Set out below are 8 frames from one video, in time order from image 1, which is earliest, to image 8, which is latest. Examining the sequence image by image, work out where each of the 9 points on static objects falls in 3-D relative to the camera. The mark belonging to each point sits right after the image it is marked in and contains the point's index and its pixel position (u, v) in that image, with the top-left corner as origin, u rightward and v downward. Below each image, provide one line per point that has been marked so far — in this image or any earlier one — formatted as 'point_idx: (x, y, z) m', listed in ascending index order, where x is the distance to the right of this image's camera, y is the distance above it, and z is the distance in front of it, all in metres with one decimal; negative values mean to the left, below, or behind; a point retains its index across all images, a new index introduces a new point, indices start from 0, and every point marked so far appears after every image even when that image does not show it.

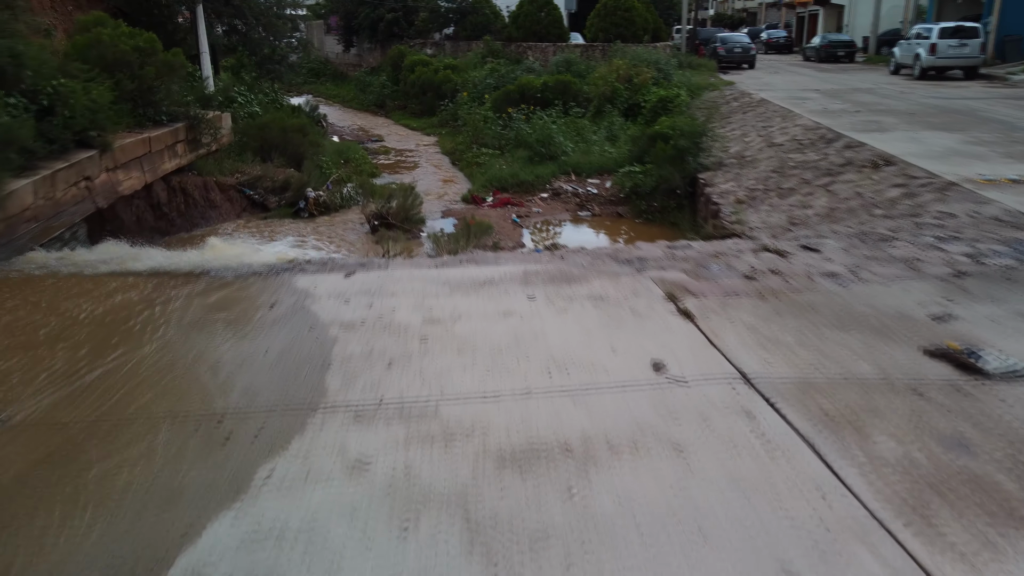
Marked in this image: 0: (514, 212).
0: (0.0, +0.9, +9.4) m
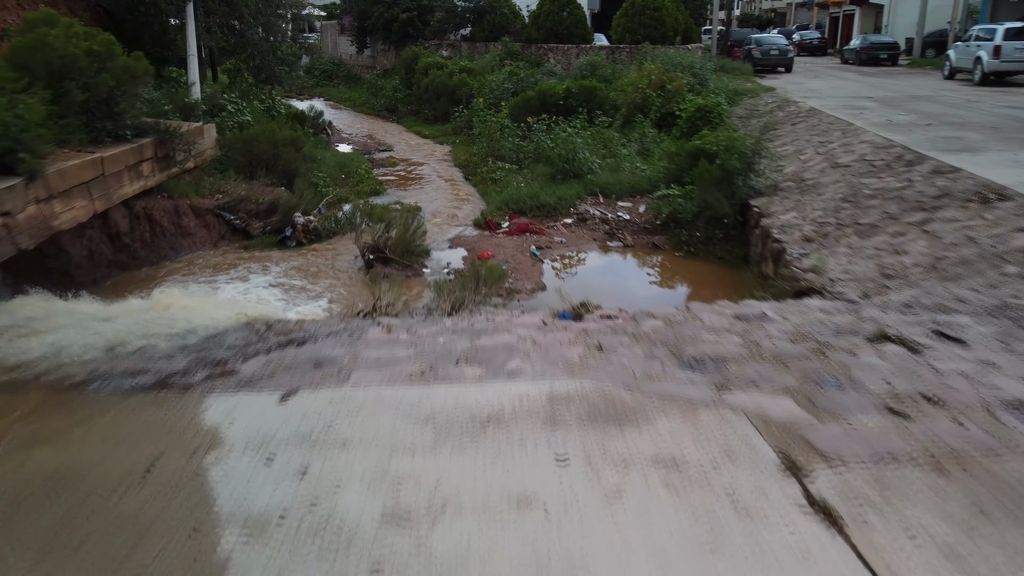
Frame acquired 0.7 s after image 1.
0: (+0.2, +0.4, +8.1) m
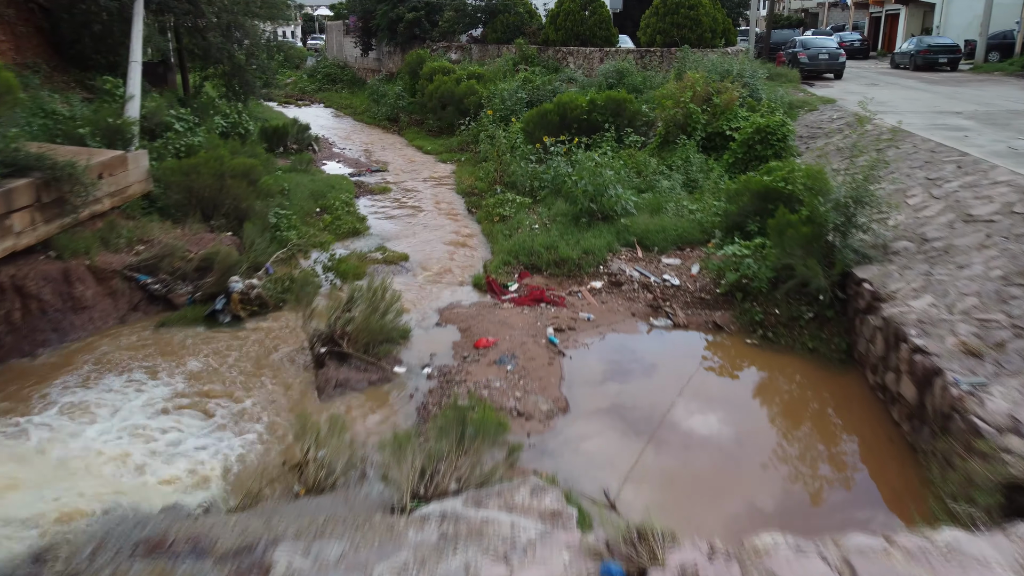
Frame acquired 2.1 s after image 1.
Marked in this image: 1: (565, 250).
0: (+0.3, -0.2, +6.0) m
1: (+0.4, +0.3, +7.0) m
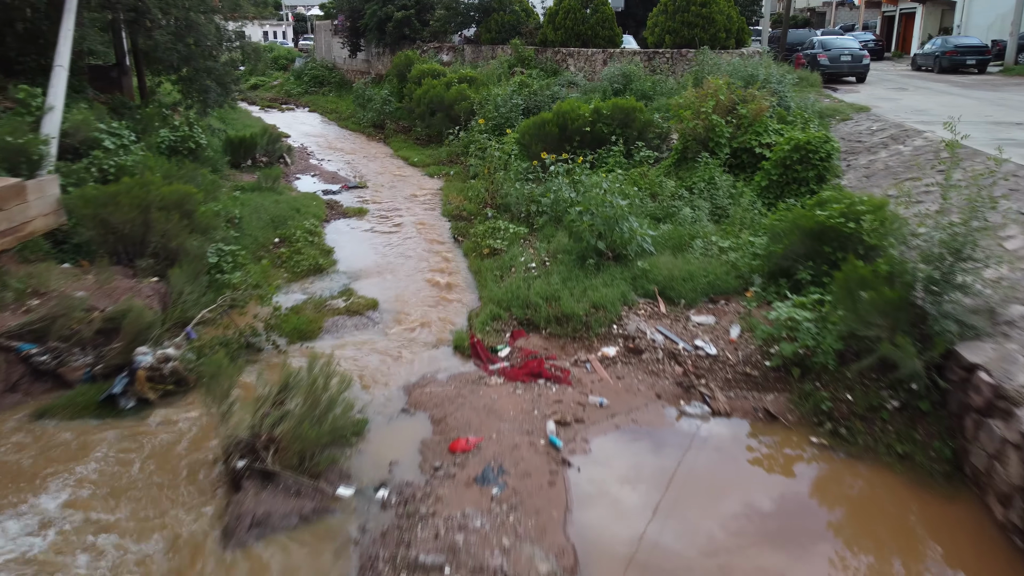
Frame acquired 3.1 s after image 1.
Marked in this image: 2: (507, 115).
0: (+0.2, -0.6, +4.6) m
1: (+0.4, -0.1, +5.6) m
2: (-0.1, +2.7, +12.8) m
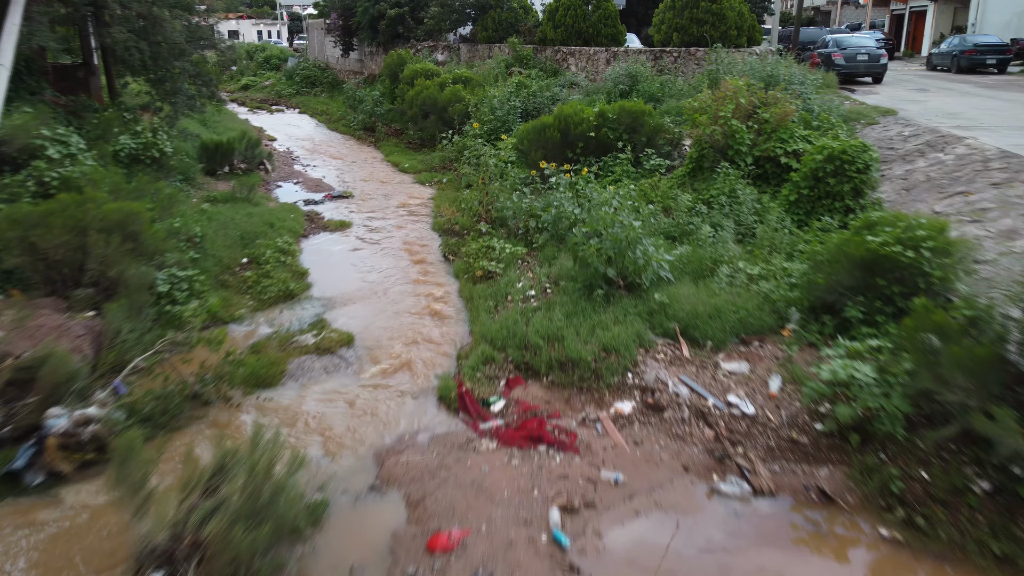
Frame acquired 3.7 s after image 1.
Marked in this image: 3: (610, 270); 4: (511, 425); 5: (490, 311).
0: (+0.2, -0.9, +3.7) m
1: (+0.4, -0.3, +4.8) m
2: (-0.1, +2.5, +12.0) m
3: (+0.6, +0.1, +5.4) m
4: (0.0, -0.7, +4.2) m
5: (-0.2, -0.2, +5.8) m
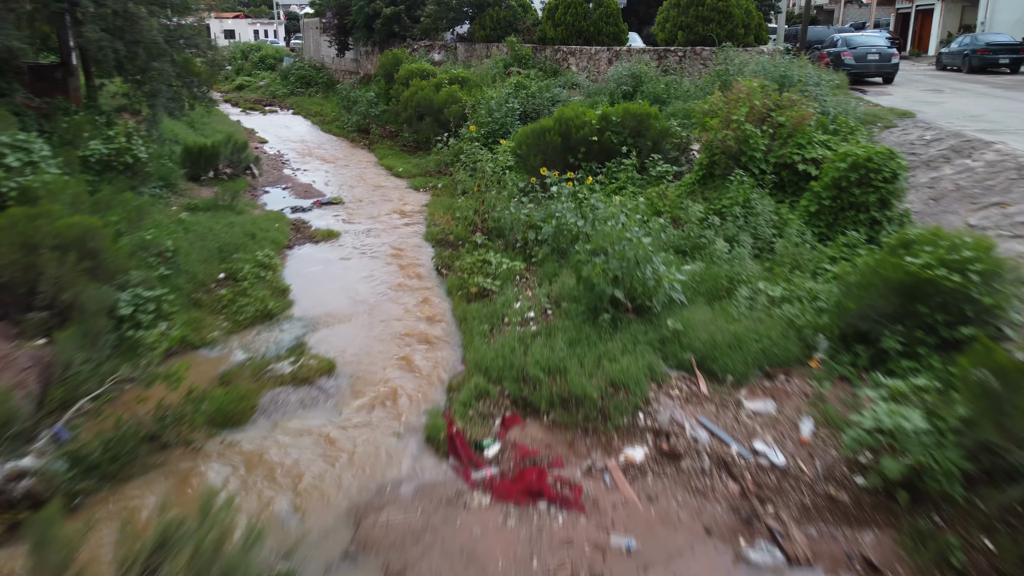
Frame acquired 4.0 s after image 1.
0: (+0.2, -1.0, +3.2) m
1: (+0.3, -0.5, +4.3) m
2: (-0.1, +2.3, +11.4) m
3: (+0.6, 0.0, +4.9) m
4: (0.0, -0.8, +3.7) m
5: (-0.2, -0.3, +5.3) m
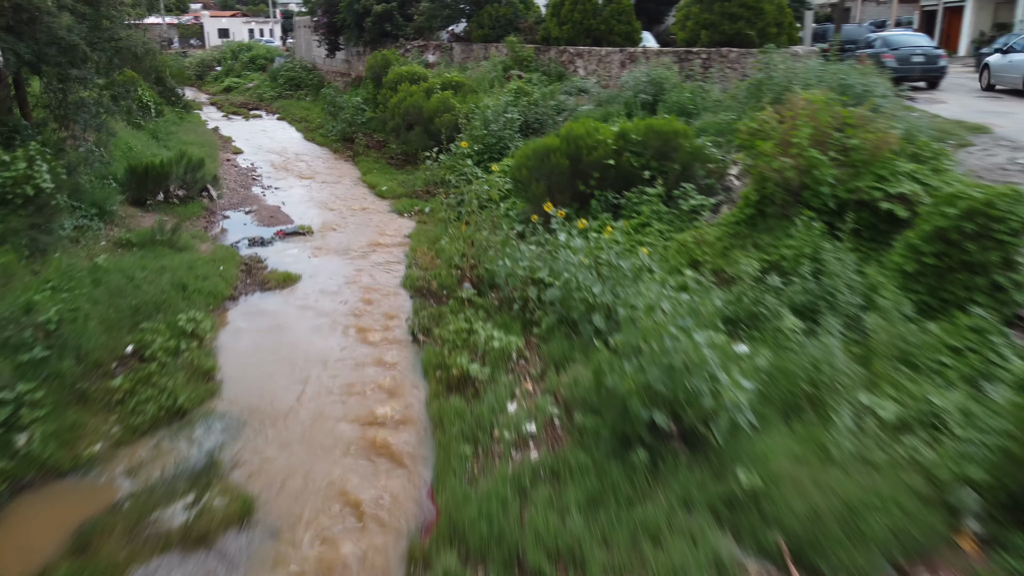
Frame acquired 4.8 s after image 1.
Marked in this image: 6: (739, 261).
0: (+0.1, -1.5, +1.6) m
1: (+0.3, -0.9, +2.7) m
2: (-0.2, +1.8, +9.9) m
3: (+0.6, -0.5, +3.4) m
4: (-0.1, -1.3, +2.2) m
5: (-0.2, -0.8, +3.7) m
6: (+1.4, +0.2, +5.3) m
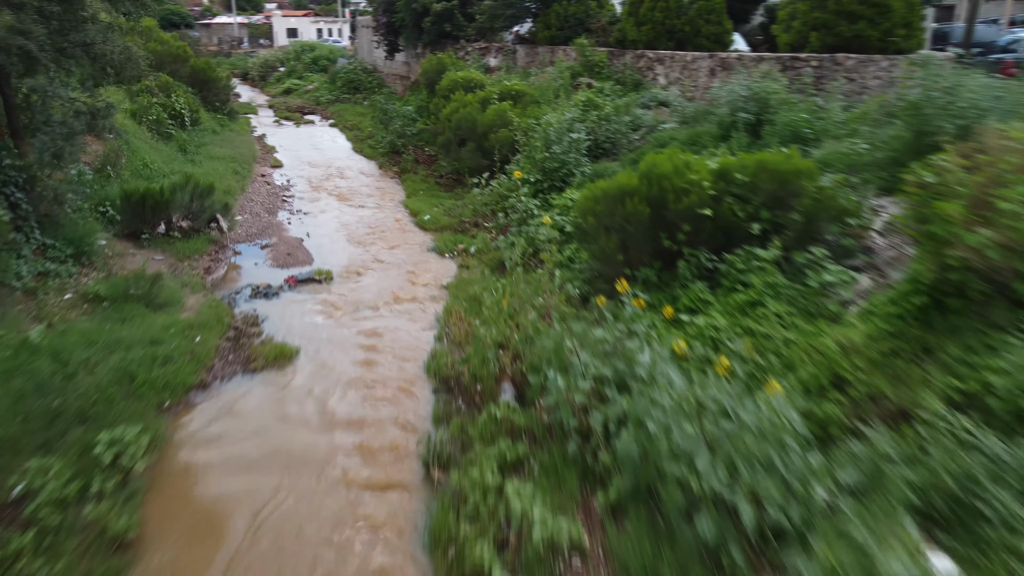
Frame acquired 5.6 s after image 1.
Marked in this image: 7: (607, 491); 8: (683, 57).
0: (0.0, -2.0, -0.1) m
1: (+0.3, -1.5, +1.0) m
2: (+0.5, +1.3, +8.2) m
3: (+0.7, -1.1, +1.6) m
4: (-0.1, -1.9, +0.5) m
5: (-0.1, -1.3, +2.0) m
6: (+1.7, -0.4, +3.5) m
7: (+0.4, -0.8, +3.3) m
8: (+2.2, +2.9, +10.5) m
